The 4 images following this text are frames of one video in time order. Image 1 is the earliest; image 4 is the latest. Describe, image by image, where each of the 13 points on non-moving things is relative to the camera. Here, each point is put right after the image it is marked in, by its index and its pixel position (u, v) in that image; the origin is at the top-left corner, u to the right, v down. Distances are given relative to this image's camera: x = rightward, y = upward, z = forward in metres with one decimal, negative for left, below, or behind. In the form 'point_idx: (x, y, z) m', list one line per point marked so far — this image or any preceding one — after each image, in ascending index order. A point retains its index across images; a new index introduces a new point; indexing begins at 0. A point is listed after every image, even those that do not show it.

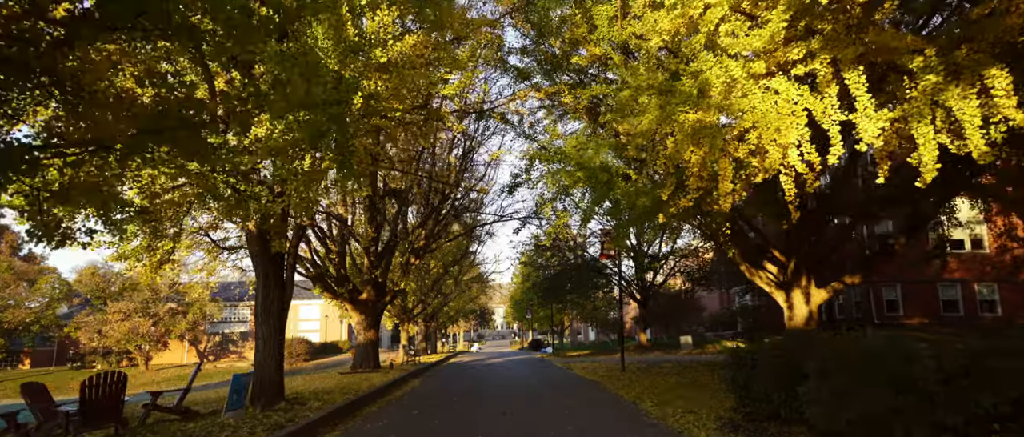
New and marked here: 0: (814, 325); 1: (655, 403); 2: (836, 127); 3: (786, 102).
0: (+7.5, -2.6, +14.6) m
1: (+2.5, -3.3, +10.6) m
2: (+3.8, +1.1, +6.8) m
3: (+3.2, +1.4, +6.8) m
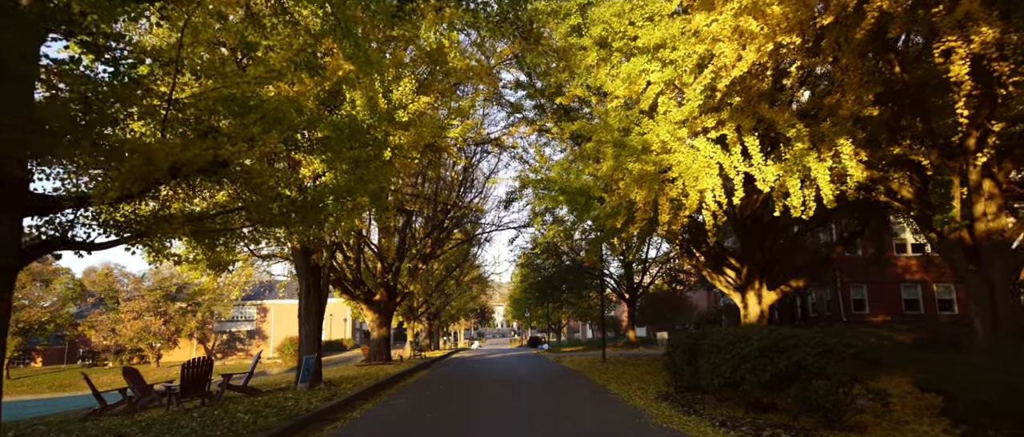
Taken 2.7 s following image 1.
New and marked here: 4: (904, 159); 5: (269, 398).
0: (+7.4, -3.0, +17.2) m
1: (+2.4, -3.7, +13.2) m
2: (+3.6, +0.7, +9.4) m
3: (+3.0, +1.0, +9.3) m
4: (+6.2, +0.9, +9.3) m
5: (-4.4, -3.2, +10.7) m
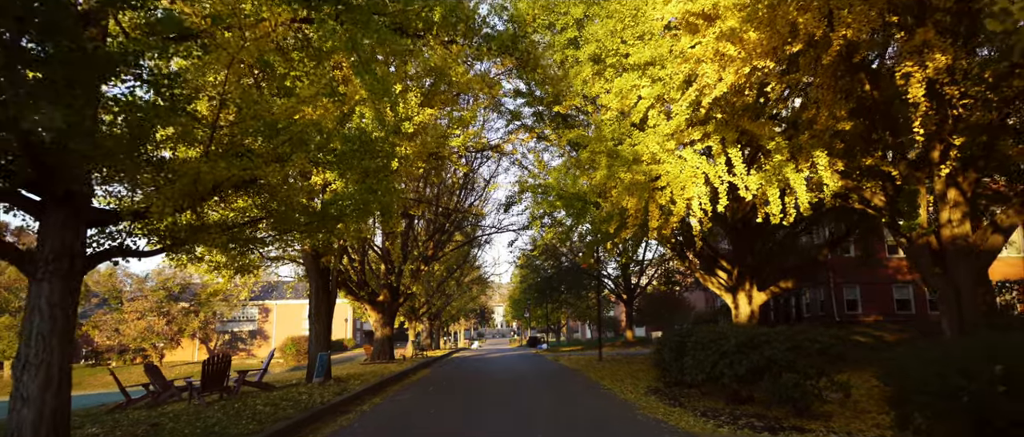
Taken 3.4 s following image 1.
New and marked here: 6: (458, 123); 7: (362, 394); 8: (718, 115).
0: (+7.4, -3.1, +17.9) m
1: (+2.3, -3.8, +13.9) m
2: (+3.6, +0.6, +10.1) m
3: (+3.0, +0.9, +10.0) m
4: (+6.2, +0.8, +10.0) m
5: (-4.4, -3.3, +11.4) m
6: (-1.3, +2.2, +13.8) m
7: (-3.1, -3.7, +12.3) m
8: (+3.5, +1.8, +10.0) m
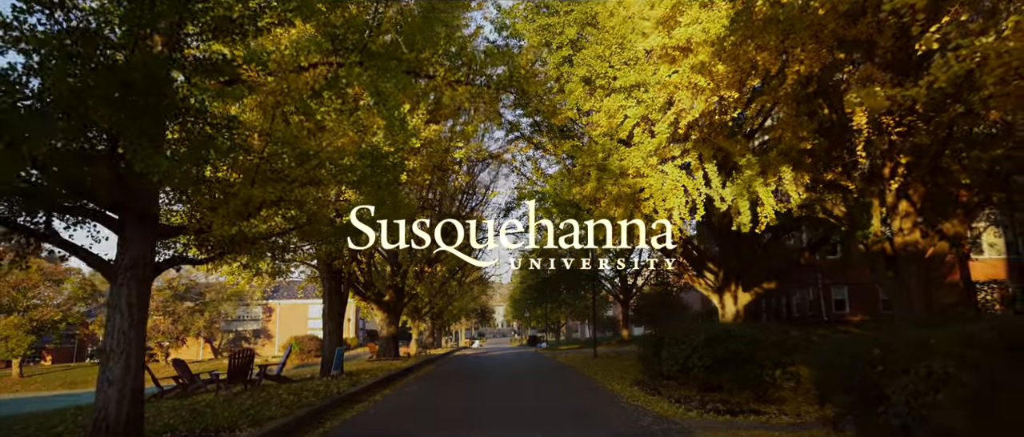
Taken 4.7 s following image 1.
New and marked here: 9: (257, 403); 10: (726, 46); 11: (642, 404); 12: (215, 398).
0: (+7.3, -3.3, +19.0) m
1: (+2.3, -4.0, +15.0) m
2: (+3.5, +0.4, +11.2) m
3: (+3.0, +0.7, +11.1) m
4: (+6.1, +0.7, +11.1) m
5: (-4.4, -3.5, +12.5) m
6: (-1.3, +2.1, +14.9) m
7: (-3.2, -3.8, +13.5) m
8: (+3.4, +1.6, +11.1) m
9: (-4.4, -3.2, +10.0) m
10: (+3.2, +2.6, +8.9) m
11: (+2.2, -3.0, +9.7) m
12: (-5.7, -3.4, +11.3) m
